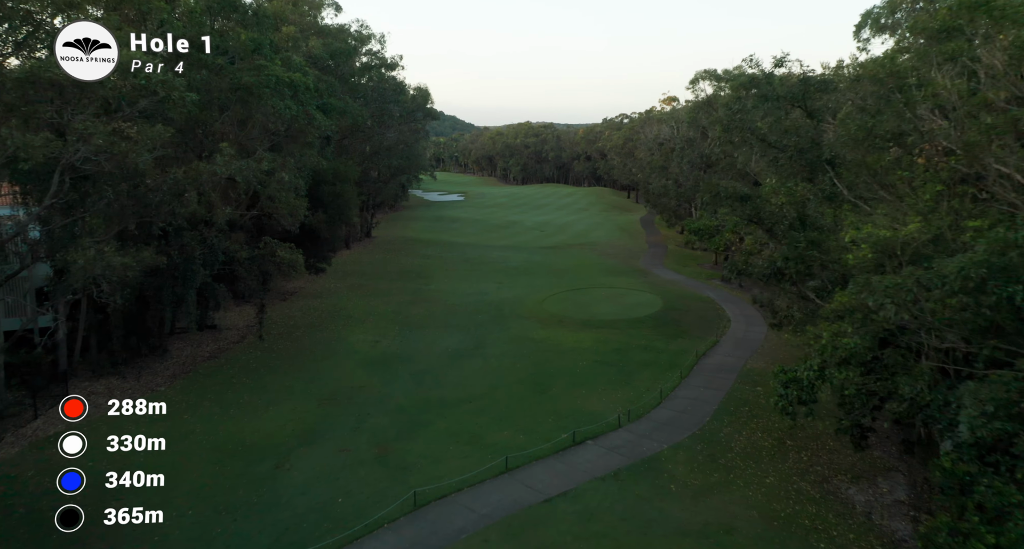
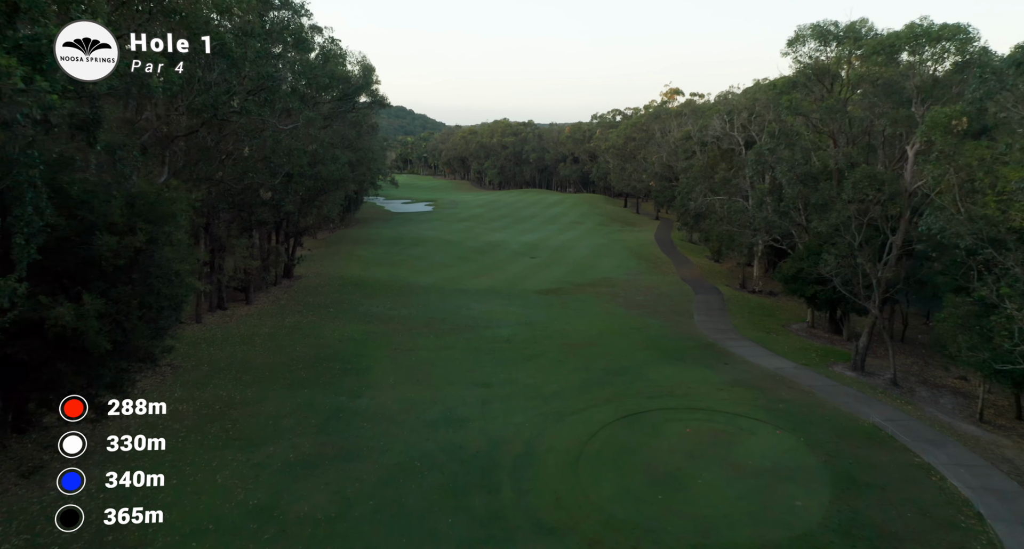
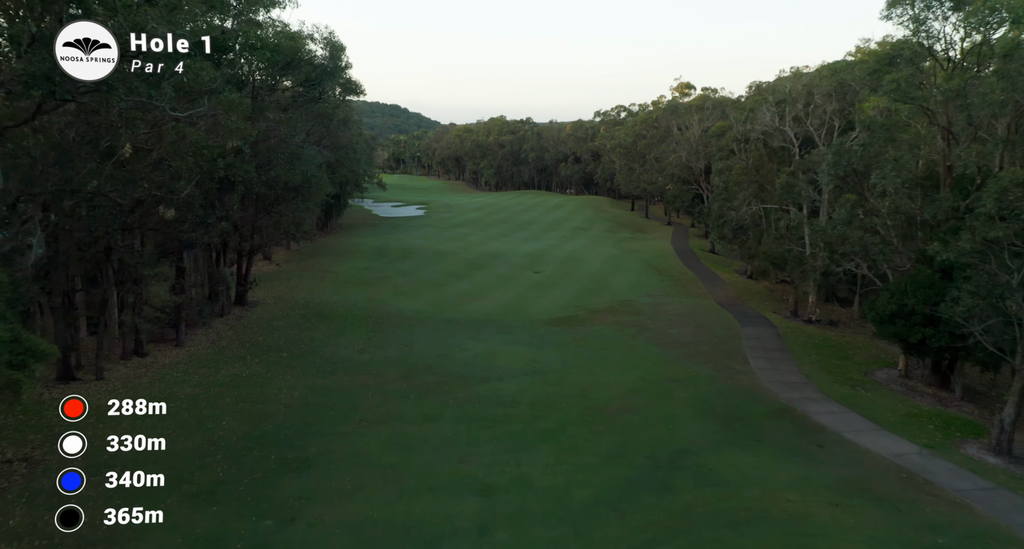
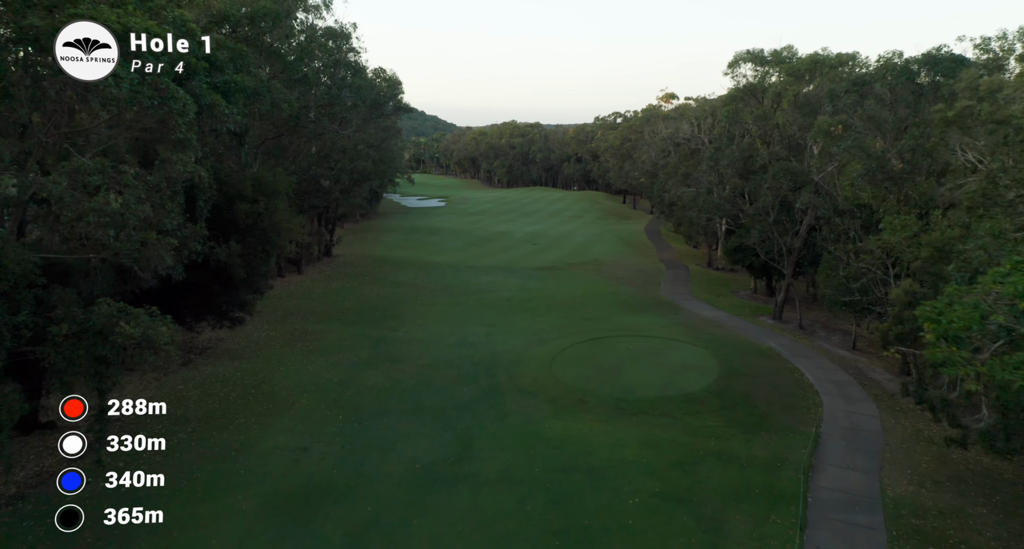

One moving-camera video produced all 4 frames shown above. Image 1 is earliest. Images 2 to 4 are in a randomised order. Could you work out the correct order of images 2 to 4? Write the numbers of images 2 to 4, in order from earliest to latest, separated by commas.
4, 2, 3
